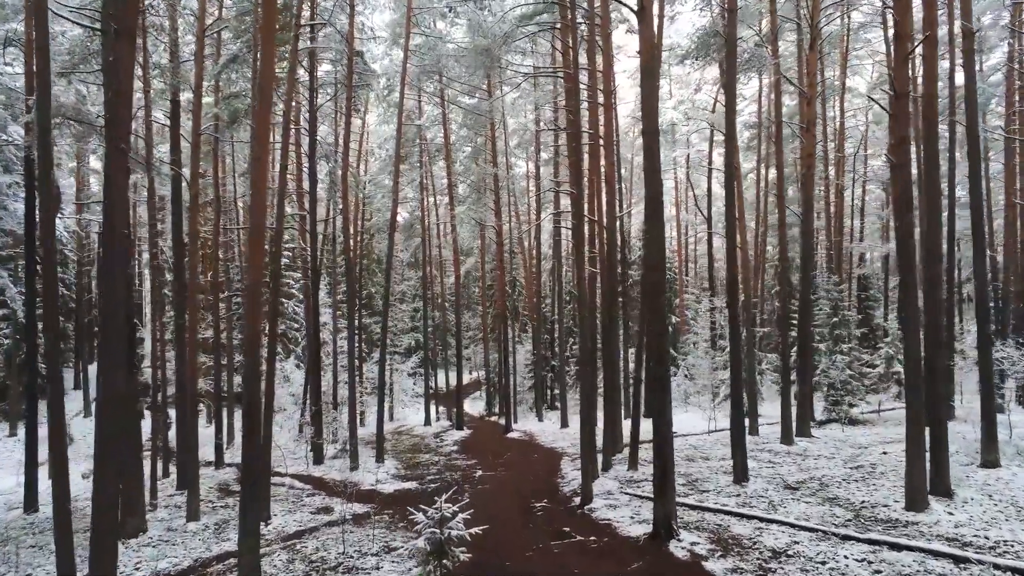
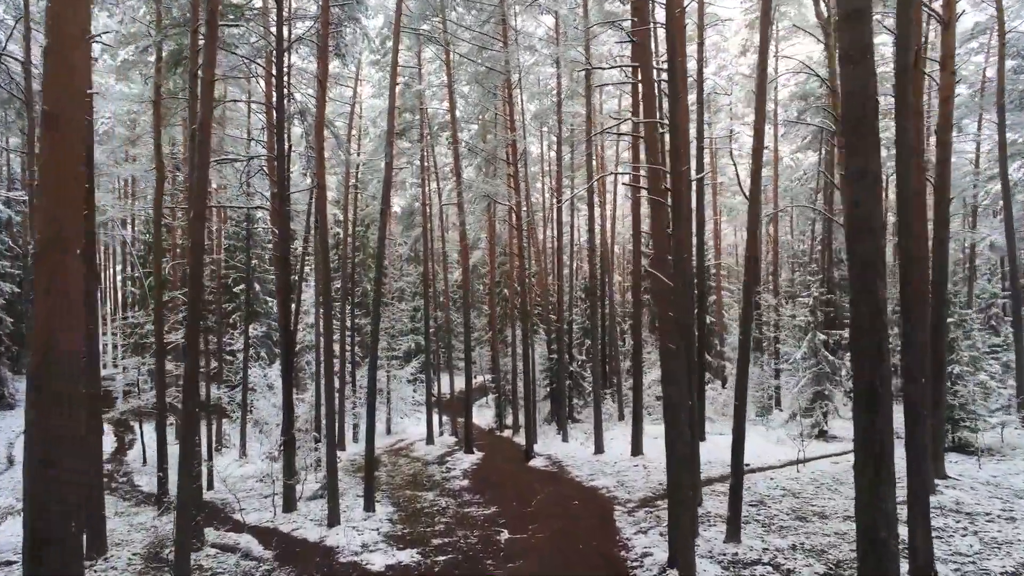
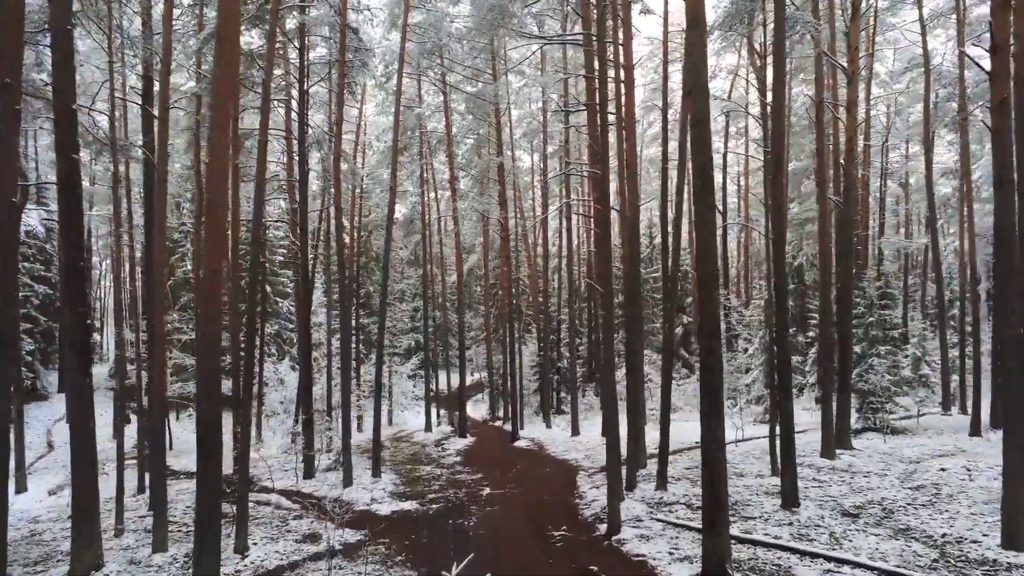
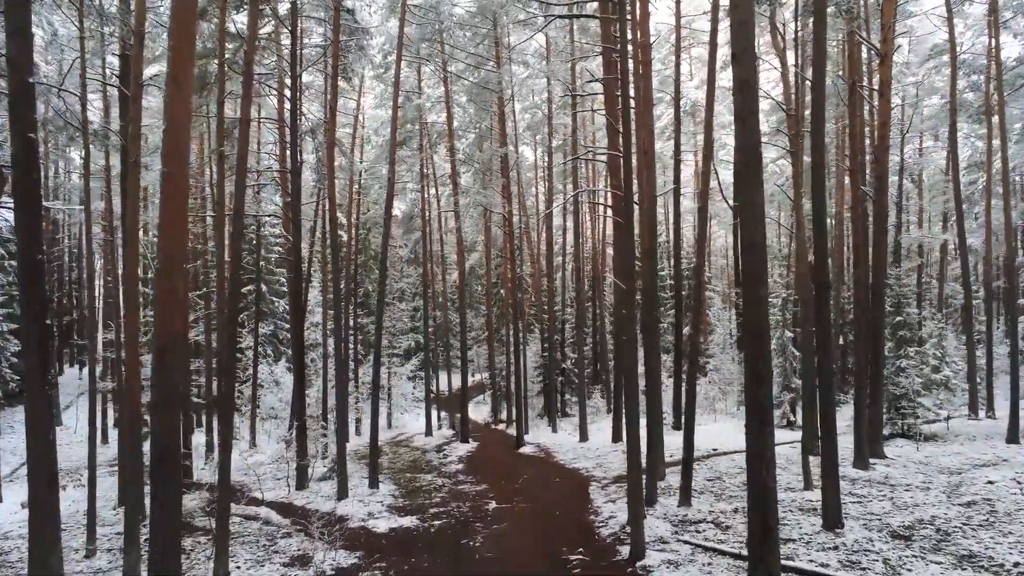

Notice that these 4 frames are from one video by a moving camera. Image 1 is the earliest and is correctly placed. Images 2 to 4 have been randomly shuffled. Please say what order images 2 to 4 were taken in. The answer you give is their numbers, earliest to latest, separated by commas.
3, 4, 2
